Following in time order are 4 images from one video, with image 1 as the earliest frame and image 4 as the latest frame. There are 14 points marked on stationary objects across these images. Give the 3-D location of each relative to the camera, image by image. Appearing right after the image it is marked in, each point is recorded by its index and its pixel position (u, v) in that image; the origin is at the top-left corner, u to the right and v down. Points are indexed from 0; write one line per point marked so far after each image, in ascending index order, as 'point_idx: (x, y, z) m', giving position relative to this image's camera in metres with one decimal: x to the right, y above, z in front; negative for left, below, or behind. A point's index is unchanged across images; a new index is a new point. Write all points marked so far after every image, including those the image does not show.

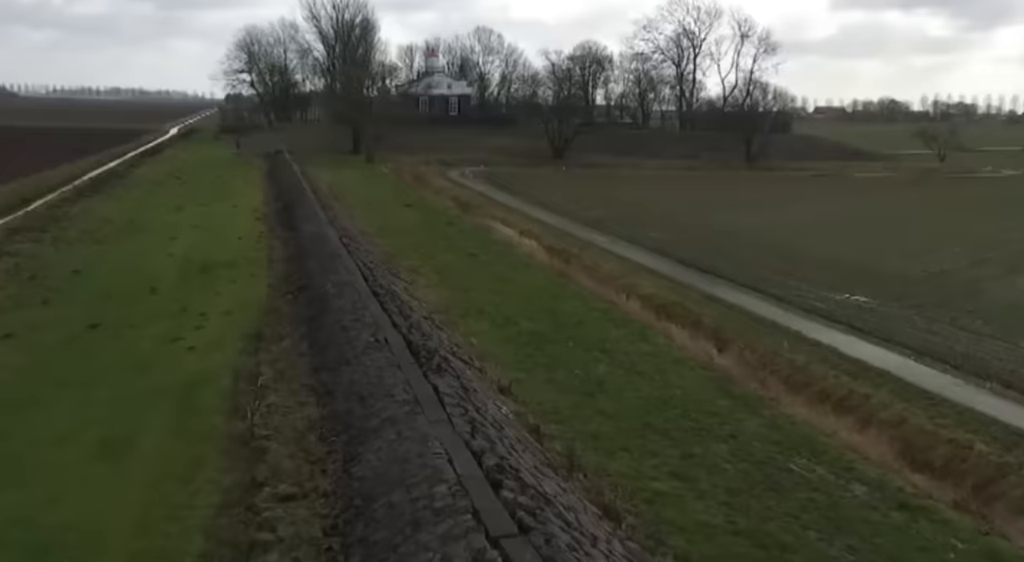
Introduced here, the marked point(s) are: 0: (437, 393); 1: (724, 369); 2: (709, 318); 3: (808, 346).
0: (-0.8, -1.2, +9.6) m
1: (+3.3, -1.4, +13.5) m
2: (+4.2, -0.8, +18.3) m
3: (+5.5, -1.2, +16.1) m
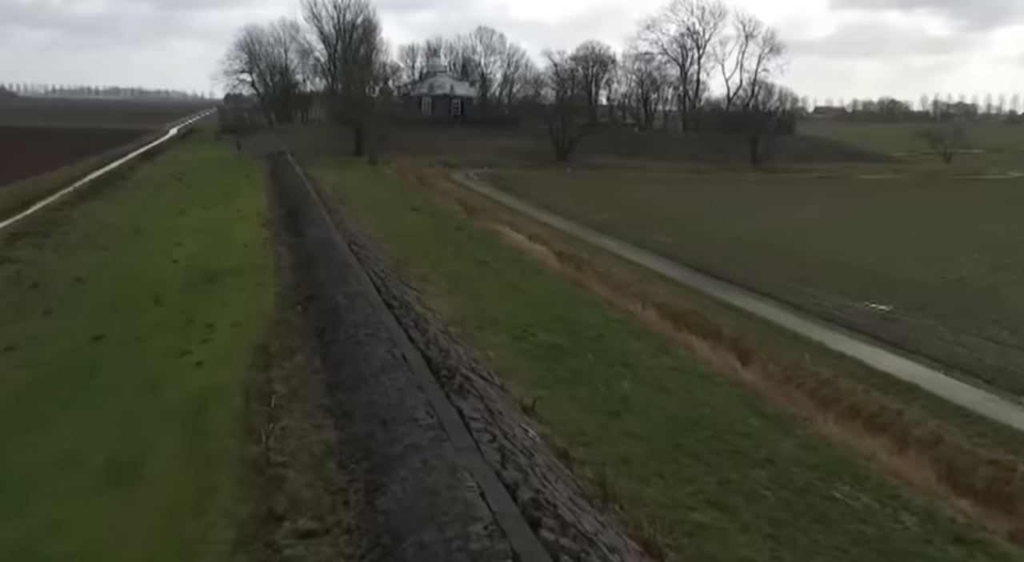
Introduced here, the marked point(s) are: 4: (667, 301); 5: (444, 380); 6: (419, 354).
0: (-0.5, -1.4, +9.1) m
1: (+3.6, -1.6, +13.1) m
2: (+4.5, -0.9, +17.8) m
3: (+5.8, -1.4, +15.6) m
4: (+3.5, -0.5, +19.8) m
5: (-0.8, -1.2, +10.3) m
6: (-1.2, -1.0, +11.4) m
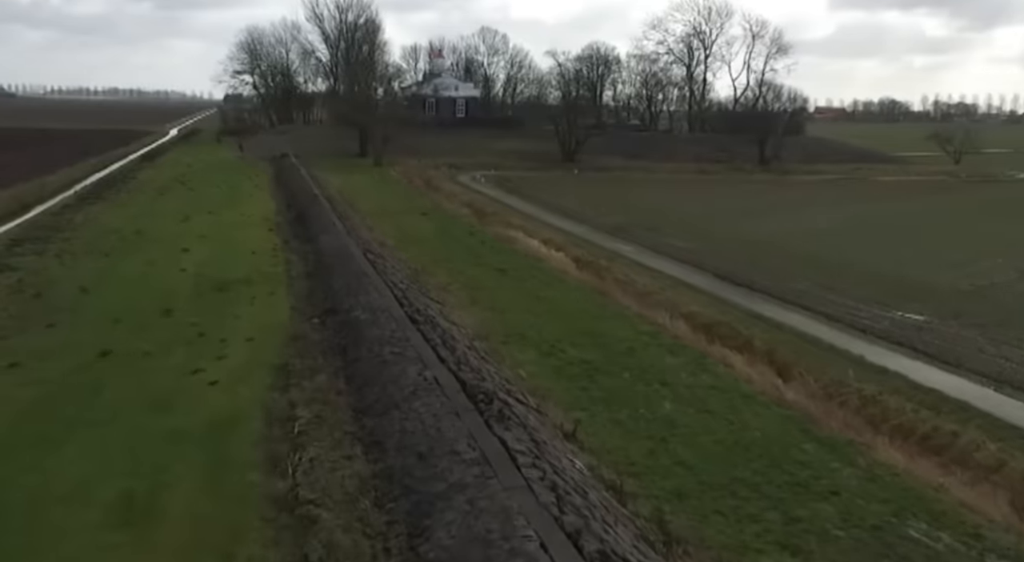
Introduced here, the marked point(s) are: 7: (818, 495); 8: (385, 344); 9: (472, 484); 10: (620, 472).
0: (0.0, -1.6, +8.4) m
1: (+4.1, -1.8, +12.4) m
2: (+4.9, -1.1, +17.1) m
3: (+6.3, -1.6, +14.9) m
4: (+4.0, -0.7, +19.1) m
5: (-0.3, -1.4, +9.6) m
6: (-0.8, -1.2, +10.7) m
7: (+3.2, -2.2, +9.0) m
8: (-1.8, -0.9, +12.2) m
9: (-0.4, -1.8, +7.7) m
10: (+1.2, -2.1, +9.5) m
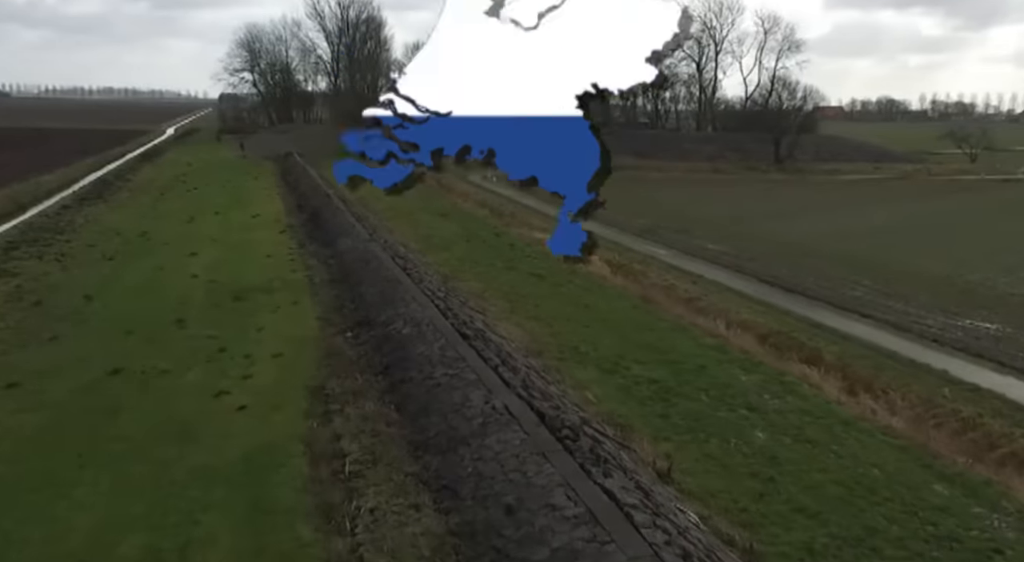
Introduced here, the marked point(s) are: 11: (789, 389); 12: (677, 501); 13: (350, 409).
0: (+0.8, -1.8, +7.0) m
1: (+5.0, -1.9, +10.9) m
2: (+5.8, -1.3, +15.7) m
3: (+7.1, -1.7, +13.5) m
4: (+4.8, -0.8, +17.6) m
5: (+0.5, -1.5, +8.2) m
6: (+0.1, -1.3, +9.2) m
7: (+4.1, -2.4, +7.6) m
8: (-0.9, -1.0, +10.8) m
9: (+0.5, -1.9, +6.2) m
10: (+2.1, -2.2, +8.0) m
11: (+3.9, -1.5, +12.2) m
12: (+1.5, -2.0, +7.8) m
13: (-1.9, -1.5, +10.3) m
